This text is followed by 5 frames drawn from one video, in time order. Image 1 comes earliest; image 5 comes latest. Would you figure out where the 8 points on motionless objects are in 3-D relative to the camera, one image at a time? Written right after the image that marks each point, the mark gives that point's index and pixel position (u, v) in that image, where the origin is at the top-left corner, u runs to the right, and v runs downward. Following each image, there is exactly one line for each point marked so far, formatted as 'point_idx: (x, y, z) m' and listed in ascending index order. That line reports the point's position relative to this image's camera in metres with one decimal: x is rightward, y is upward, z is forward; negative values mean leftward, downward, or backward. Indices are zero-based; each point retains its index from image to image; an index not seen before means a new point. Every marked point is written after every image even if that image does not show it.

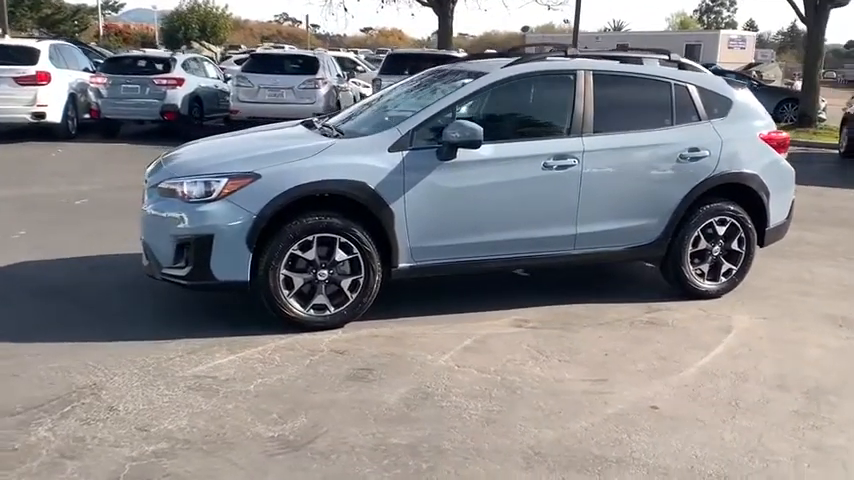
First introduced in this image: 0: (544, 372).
0: (+0.8, -0.9, +5.2) m
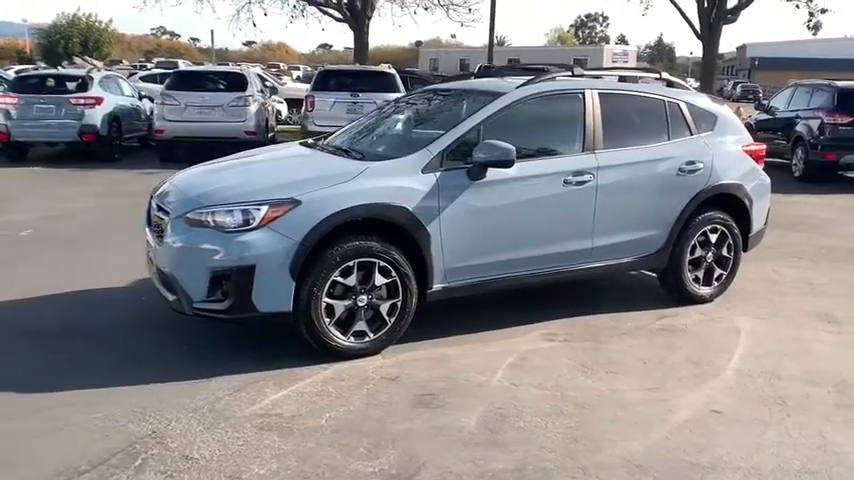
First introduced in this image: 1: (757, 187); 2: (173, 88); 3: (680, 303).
0: (+1.2, -1.1, +5.3) m
1: (+3.4, +0.5, +7.5) m
2: (-5.9, +3.5, +17.0) m
3: (+2.6, -0.6, +7.4) m
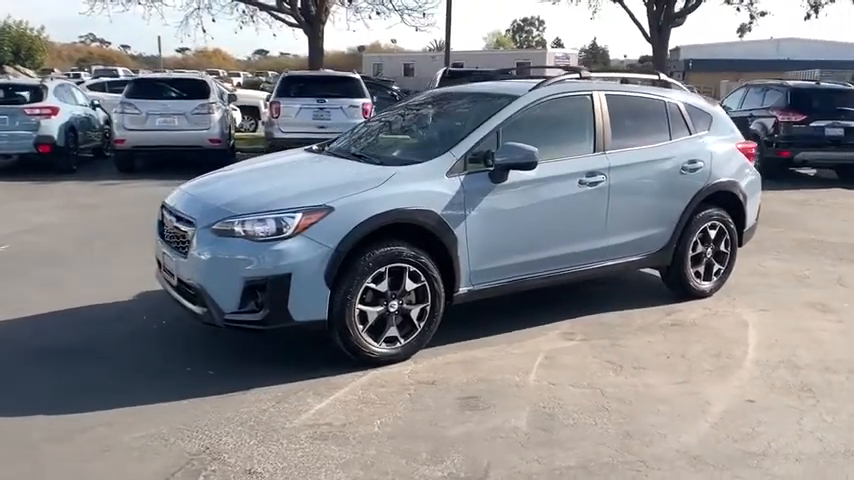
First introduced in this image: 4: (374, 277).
0: (+1.5, -1.0, +5.4) m
1: (+3.5, +0.6, +7.8) m
2: (-6.7, +3.3, +16.5) m
3: (+2.7, -0.6, +7.6) m
4: (-0.4, -0.3, +5.4) m
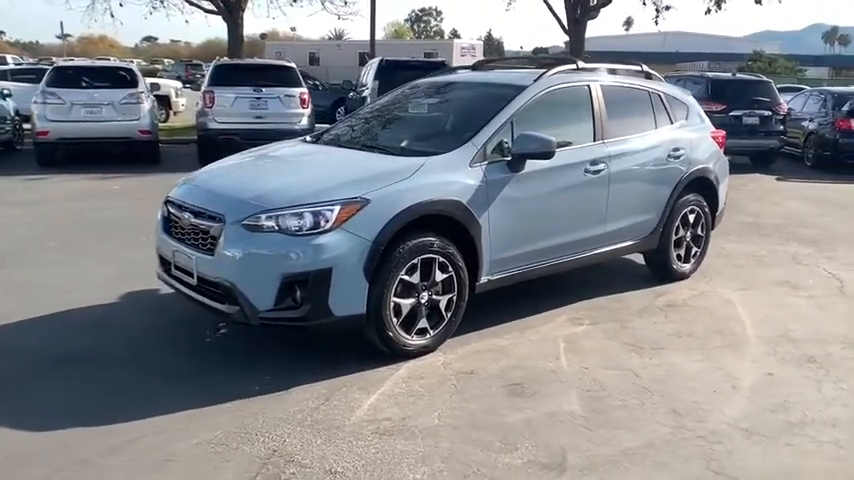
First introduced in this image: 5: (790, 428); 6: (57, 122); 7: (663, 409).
0: (+1.8, -0.9, +5.6) m
1: (+3.3, +0.8, +8.3) m
2: (-8.0, +3.3, +15.5) m
3: (+2.6, -0.4, +7.9) m
4: (-0.1, -0.2, +5.4) m
5: (+2.3, -1.2, +4.6) m
6: (-7.8, +2.5, +15.3) m
7: (+1.5, -1.1, +4.8) m
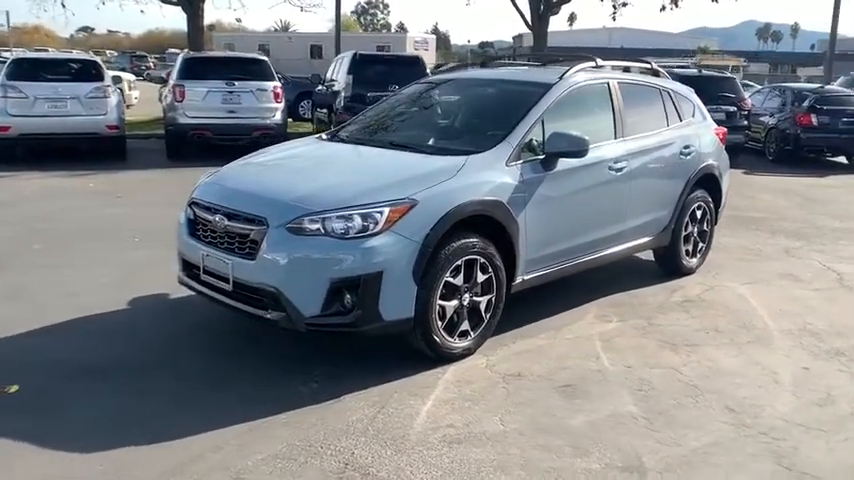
0: (+2.1, -0.9, +5.7) m
1: (+3.4, +0.8, +8.4) m
2: (-8.4, +3.3, +14.8) m
3: (+2.7, -0.4, +8.0) m
4: (+0.2, -0.2, +5.3) m
5: (+2.7, -1.2, +4.6) m
6: (-8.2, +2.5, +14.6) m
7: (+1.9, -1.1, +4.8) m
